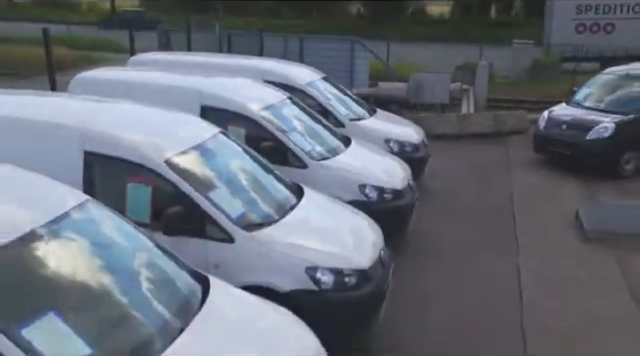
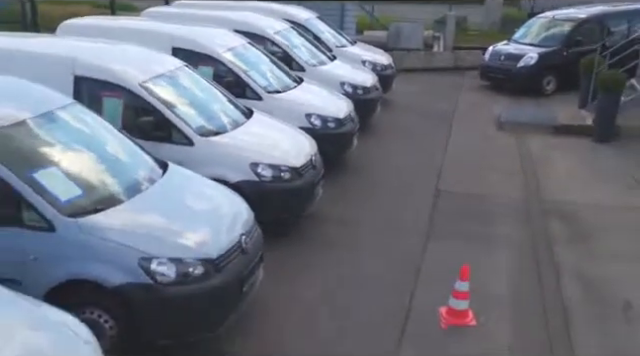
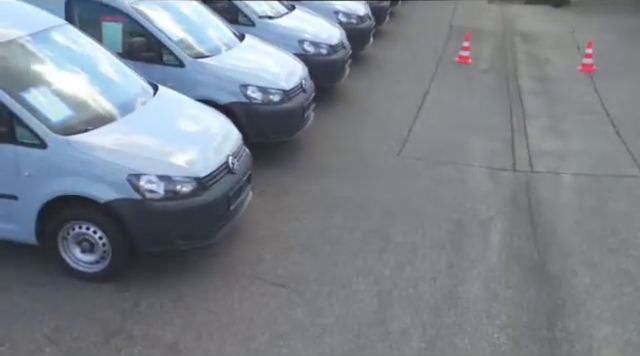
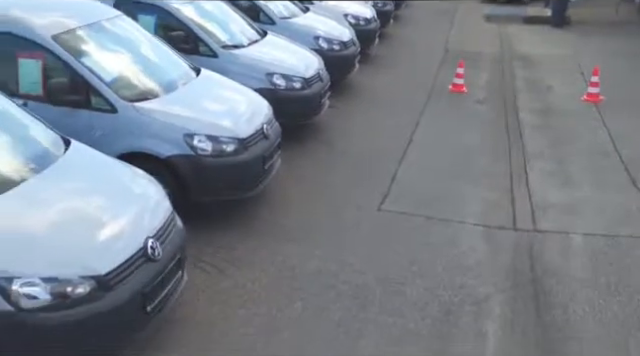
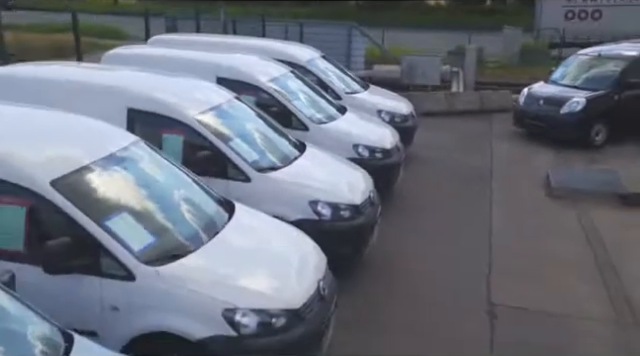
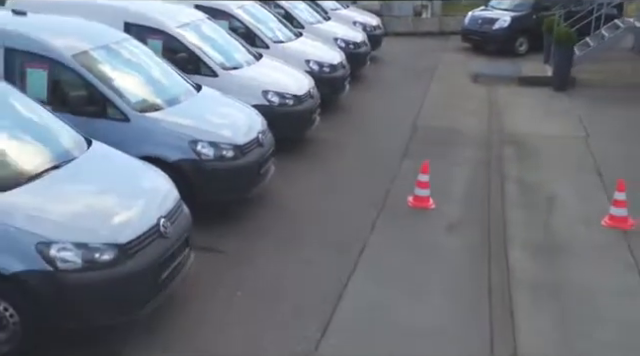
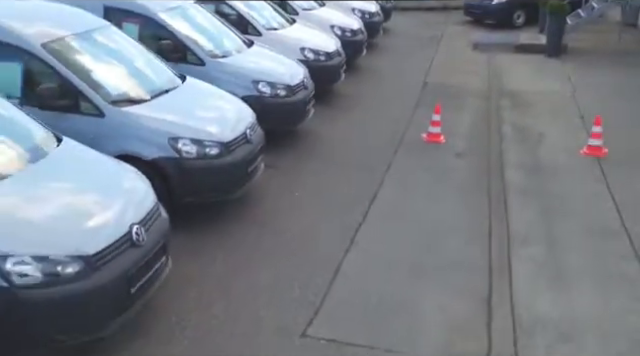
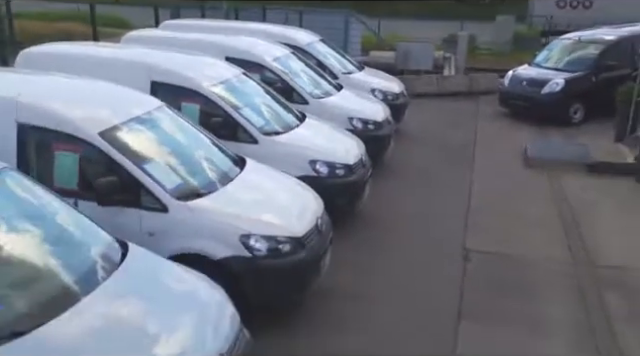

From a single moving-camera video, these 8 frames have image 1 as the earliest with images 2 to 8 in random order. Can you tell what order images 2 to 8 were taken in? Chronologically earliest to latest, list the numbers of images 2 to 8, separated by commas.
5, 8, 2, 6, 7, 4, 3
